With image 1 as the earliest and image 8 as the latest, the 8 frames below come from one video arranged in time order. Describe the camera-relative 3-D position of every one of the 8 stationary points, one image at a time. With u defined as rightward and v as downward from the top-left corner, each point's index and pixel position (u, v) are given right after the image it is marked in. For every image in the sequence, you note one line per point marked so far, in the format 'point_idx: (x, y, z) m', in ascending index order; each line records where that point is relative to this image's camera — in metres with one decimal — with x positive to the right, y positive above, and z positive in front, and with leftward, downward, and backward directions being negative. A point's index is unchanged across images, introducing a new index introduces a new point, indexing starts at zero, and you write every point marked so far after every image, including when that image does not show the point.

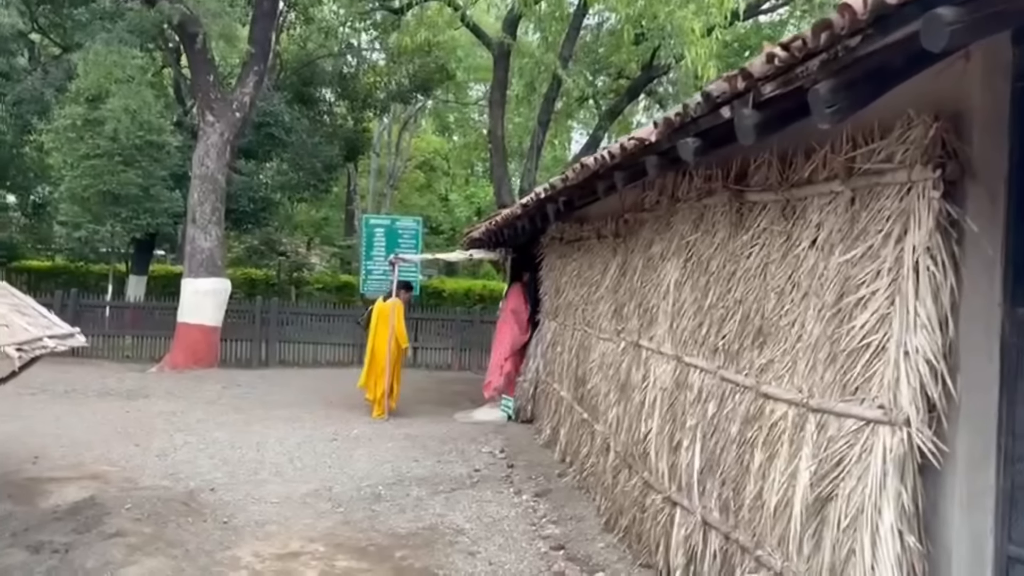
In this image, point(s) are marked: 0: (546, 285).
0: (+0.4, 0.0, +10.9) m
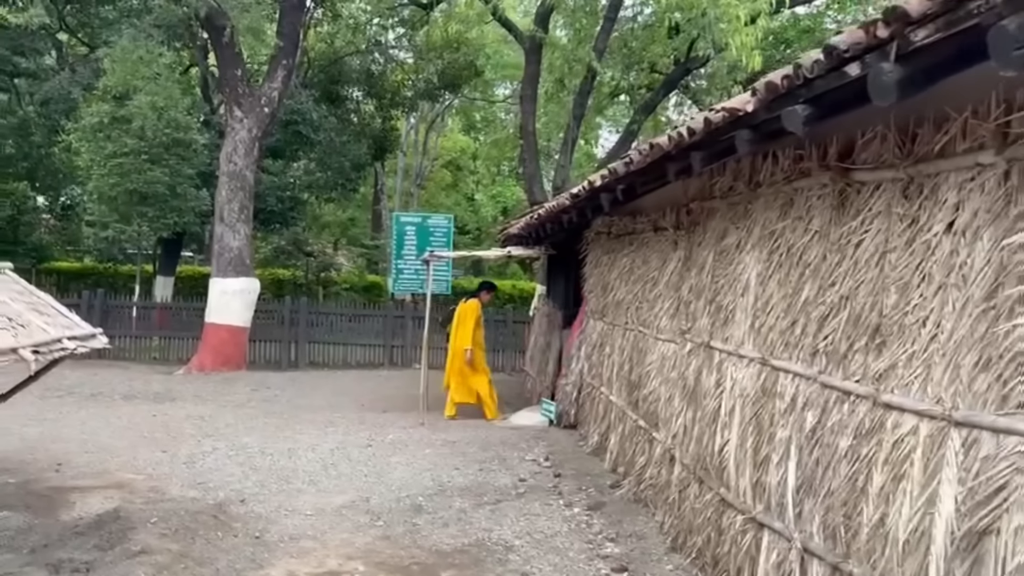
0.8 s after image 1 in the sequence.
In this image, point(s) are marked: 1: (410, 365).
0: (+0.9, 0.0, +10.3) m
1: (-2.1, -1.6, +18.2) m
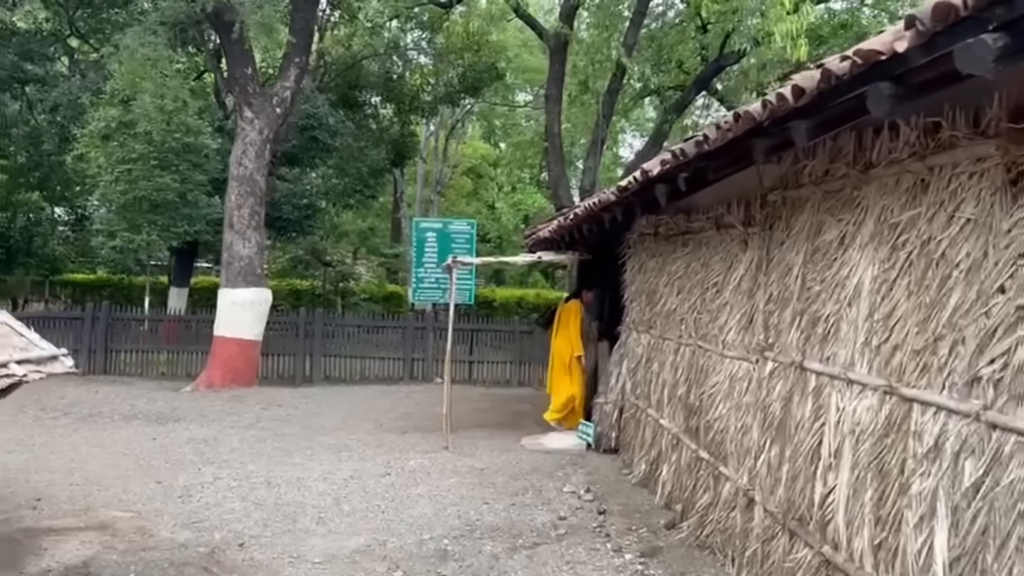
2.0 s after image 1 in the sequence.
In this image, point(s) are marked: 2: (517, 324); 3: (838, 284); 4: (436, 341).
0: (+1.2, 0.0, +9.2) m
1: (-1.6, -1.8, +17.1) m
2: (+0.1, -0.7, +16.9) m
3: (+1.6, 0.0, +4.4) m
4: (-1.5, -1.0, +17.2) m
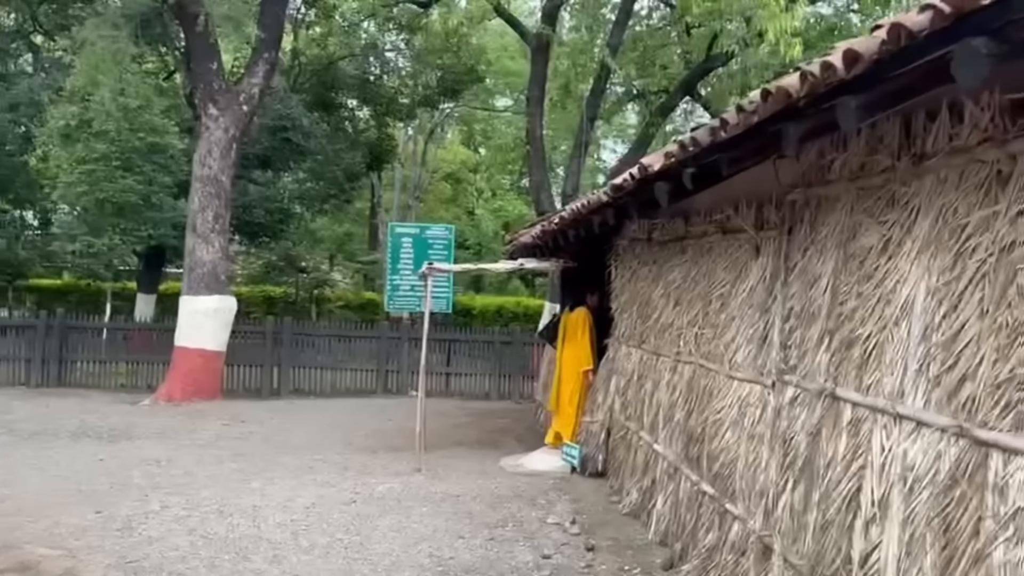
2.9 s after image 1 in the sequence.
0: (+1.0, -0.1, +8.5) m
1: (-1.9, -1.9, +16.3) m
2: (-0.3, -0.8, +16.2) m
3: (+1.5, 0.0, +3.7) m
4: (-1.9, -1.2, +16.4) m
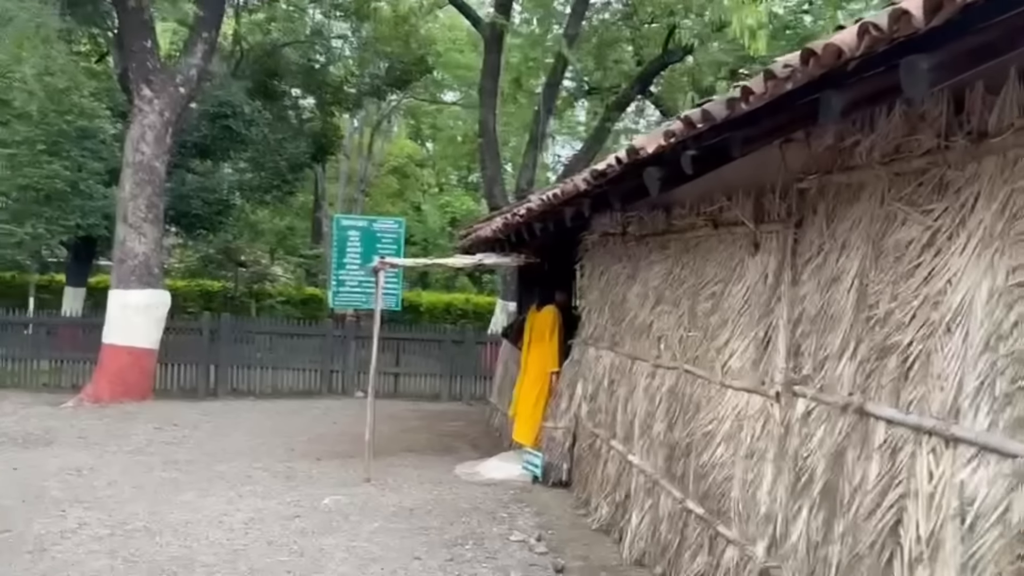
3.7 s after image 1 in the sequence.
0: (+0.7, -0.1, +7.9) m
1: (-2.8, -1.8, +15.6) m
2: (-1.1, -0.8, +15.5) m
3: (+1.5, 0.0, +3.2) m
4: (-2.7, -1.1, +15.6) m
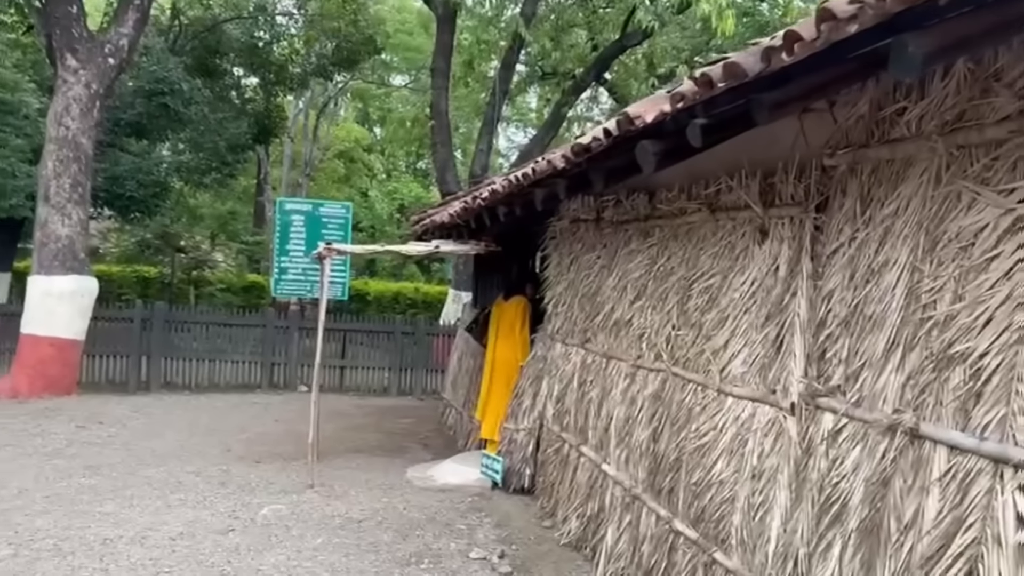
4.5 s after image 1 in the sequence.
0: (+0.4, 0.0, +7.3) m
1: (-3.6, -1.6, +14.7) m
2: (-1.9, -0.6, +14.7) m
3: (+1.4, 0.0, +2.6) m
4: (-3.5, -0.9, +14.8) m
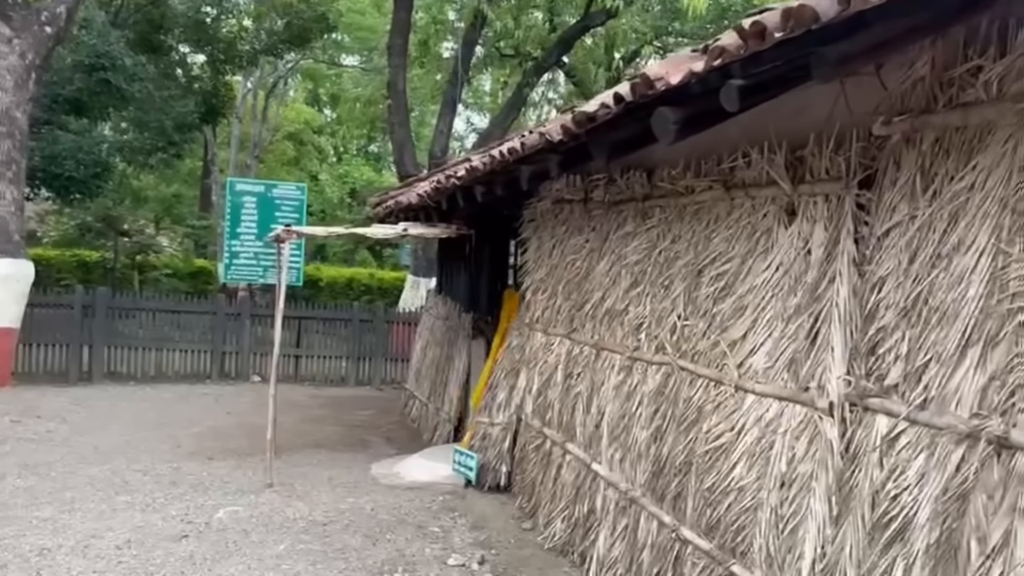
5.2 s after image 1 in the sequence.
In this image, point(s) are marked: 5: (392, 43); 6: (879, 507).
0: (+0.2, +0.1, +6.8) m
1: (-4.2, -1.4, +14.0) m
2: (-2.5, -0.4, +14.2) m
3: (+1.5, 0.0, +2.2) m
4: (-4.1, -0.7, +14.1) m
5: (-2.3, +4.8, +17.3) m
6: (+1.2, -0.7, +2.9) m
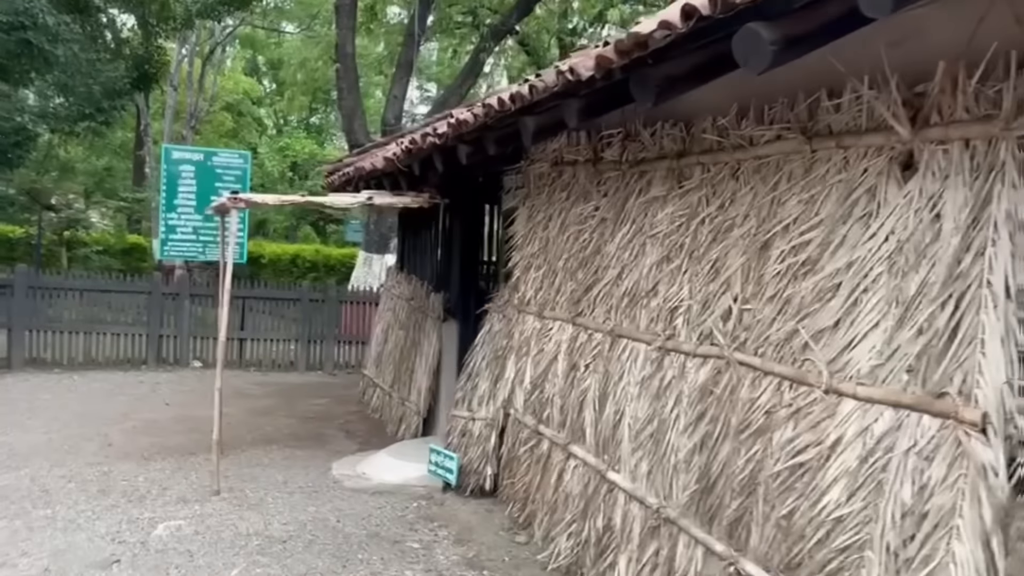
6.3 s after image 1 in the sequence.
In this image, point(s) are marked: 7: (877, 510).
0: (+0.1, +0.2, +5.9) m
1: (-4.7, -1.1, +12.9) m
2: (-3.0, 0.0, +13.1) m
3: (+1.7, 0.0, +1.4) m
4: (-4.6, -0.3, +12.9) m
5: (-3.0, +5.2, +16.1) m
6: (+1.4, -0.7, +2.1) m
7: (+1.2, -0.7, +2.8) m
